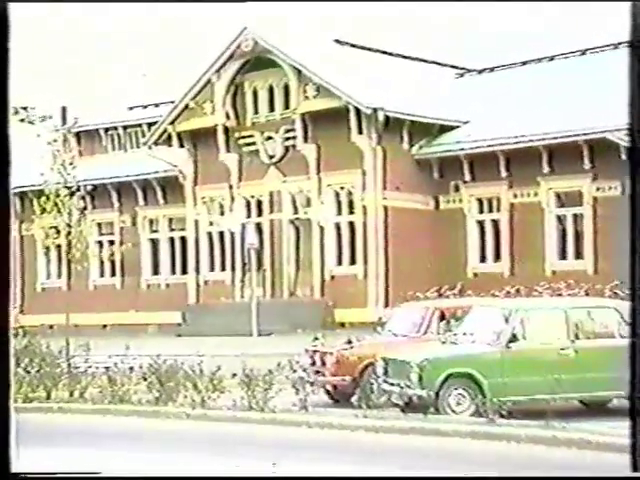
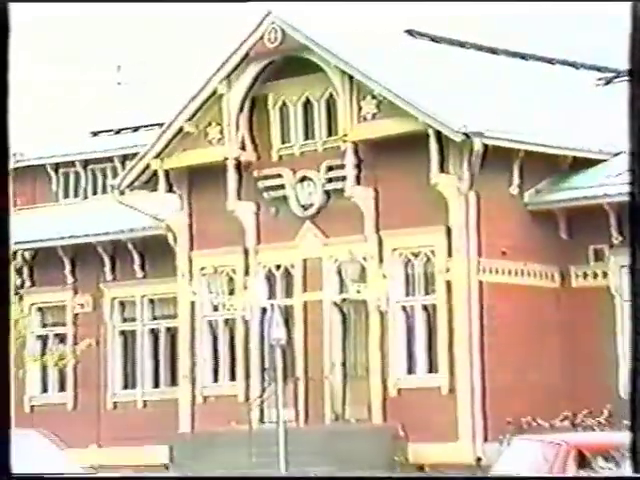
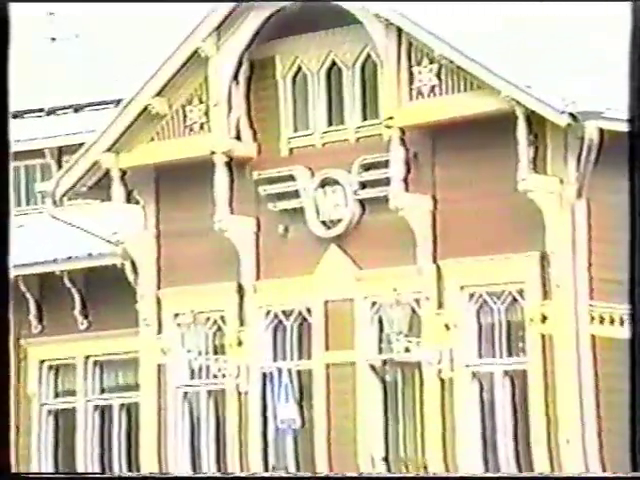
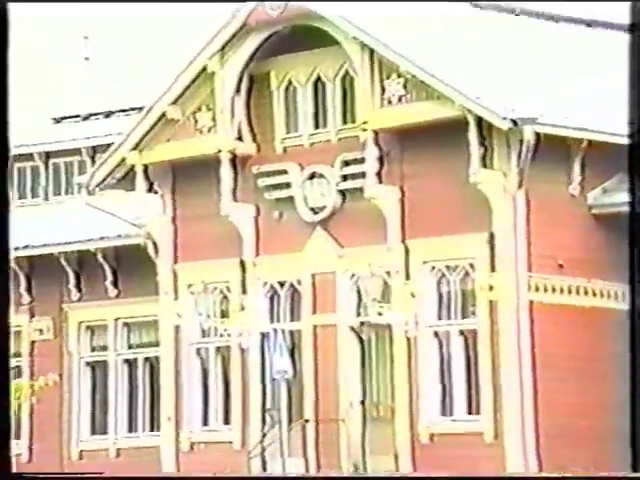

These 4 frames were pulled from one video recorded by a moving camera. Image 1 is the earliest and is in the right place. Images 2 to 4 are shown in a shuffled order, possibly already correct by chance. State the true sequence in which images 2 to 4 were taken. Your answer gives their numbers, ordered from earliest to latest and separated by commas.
2, 4, 3
